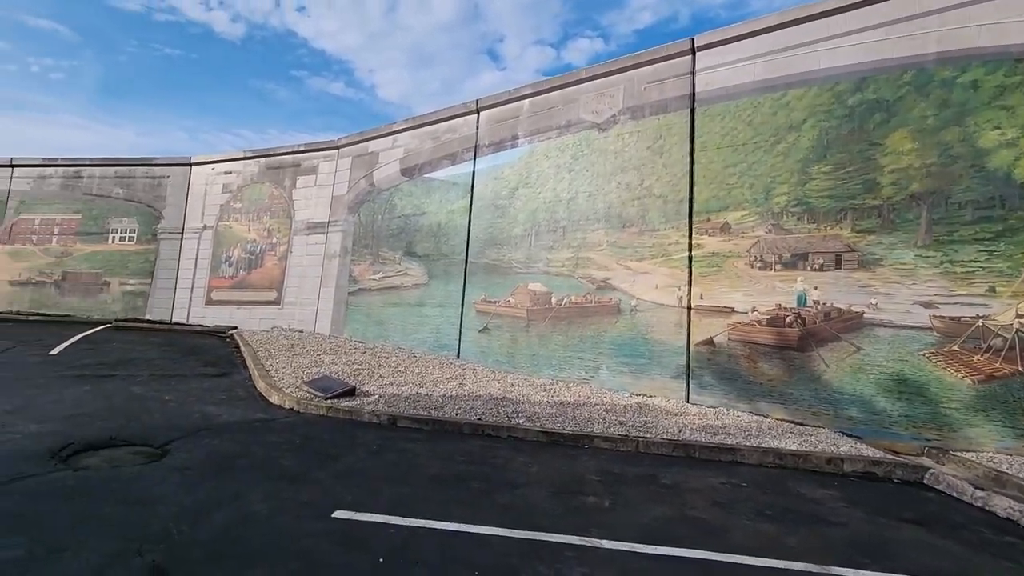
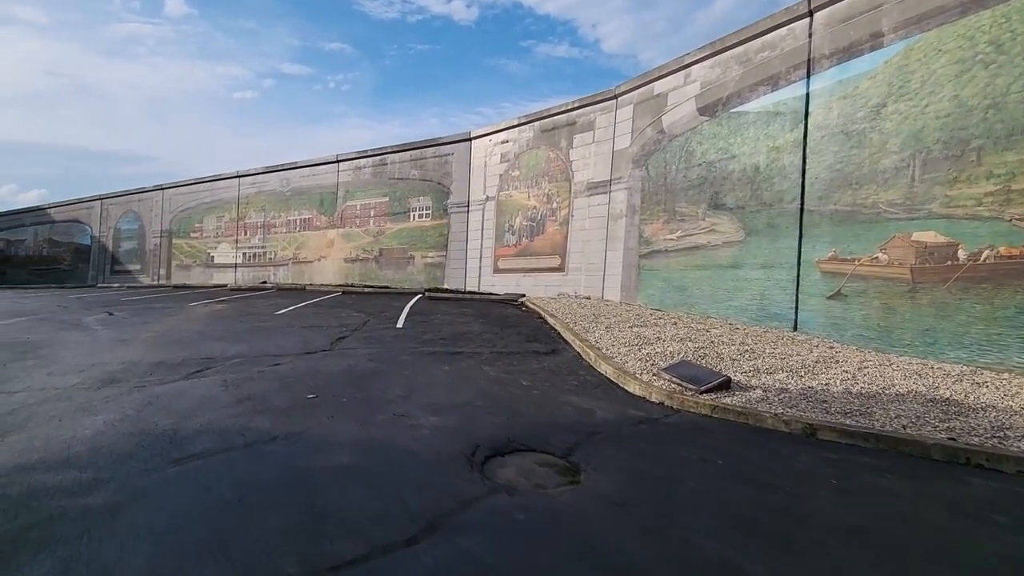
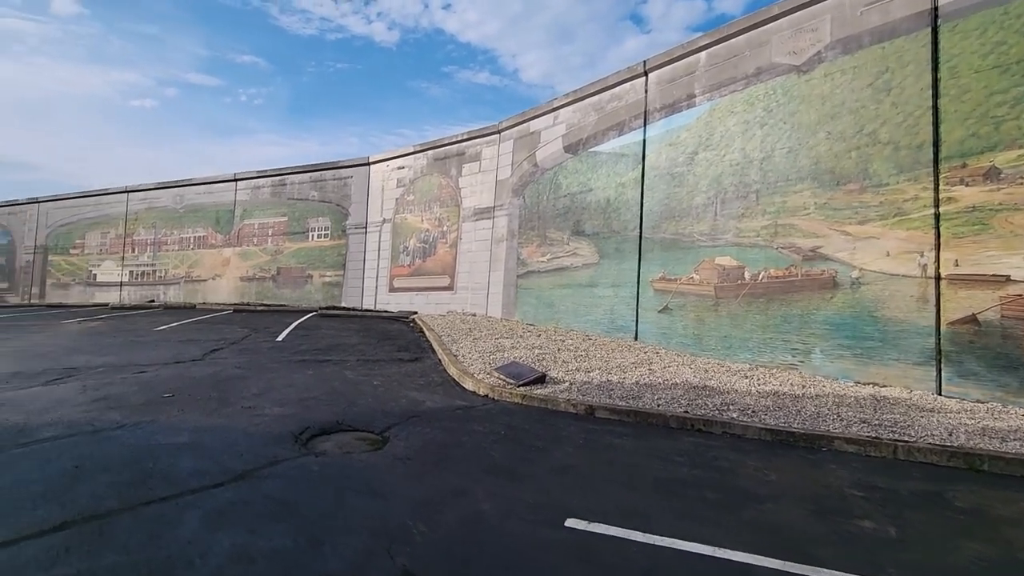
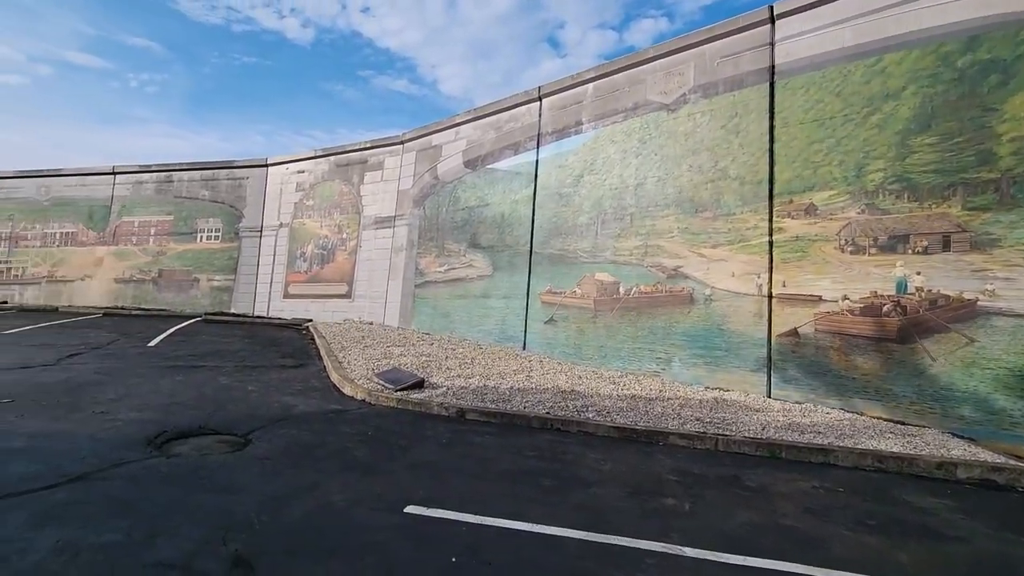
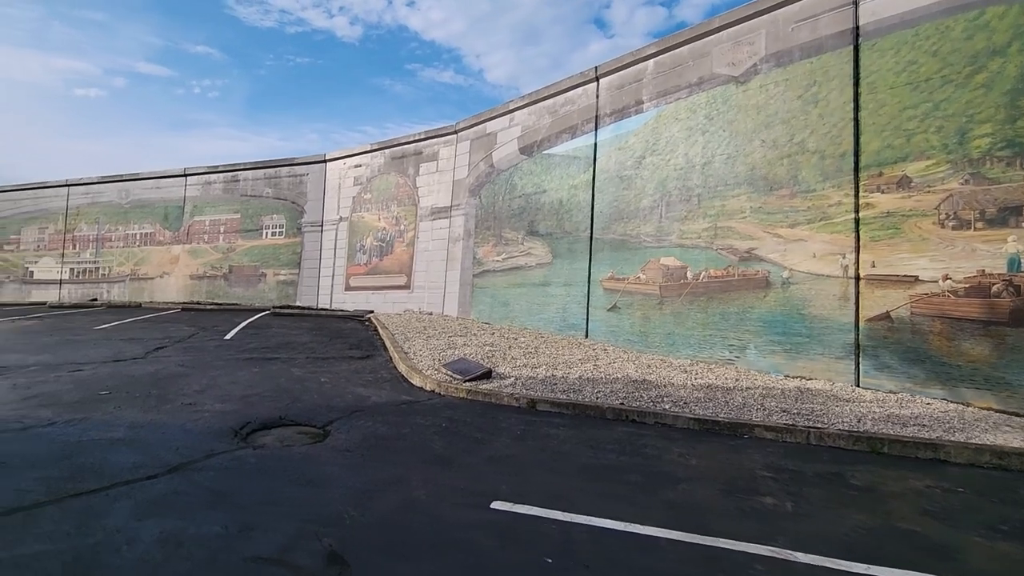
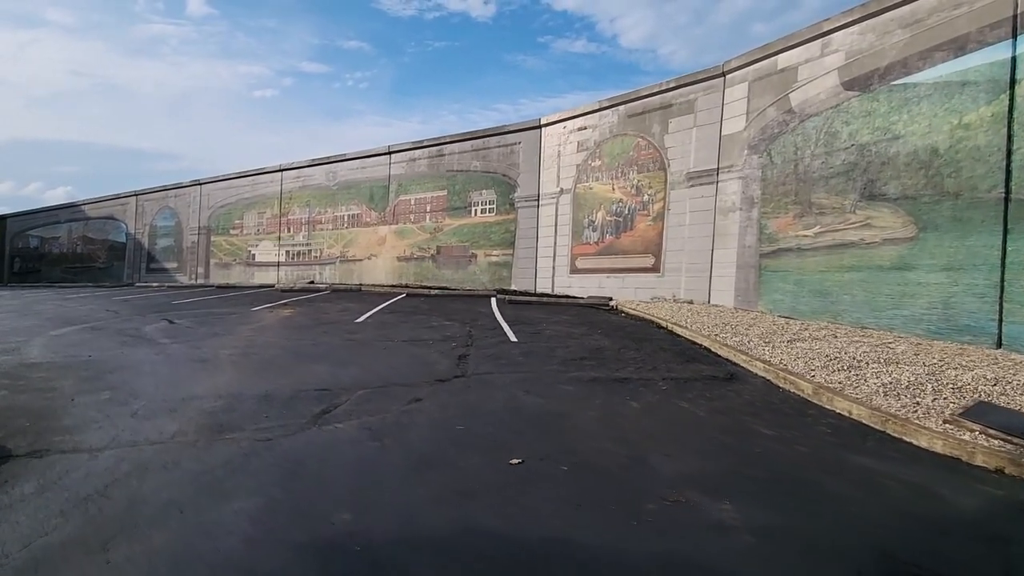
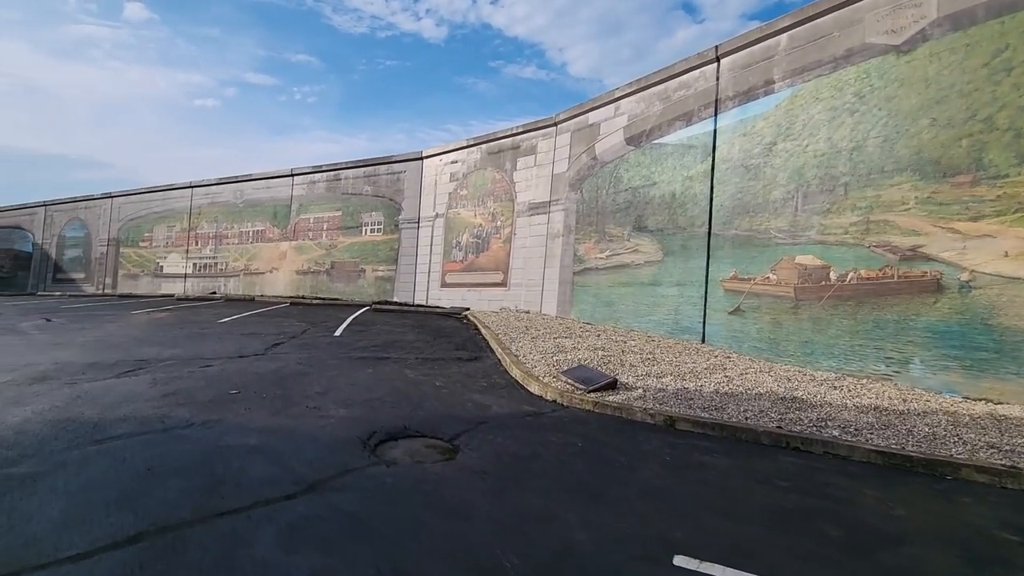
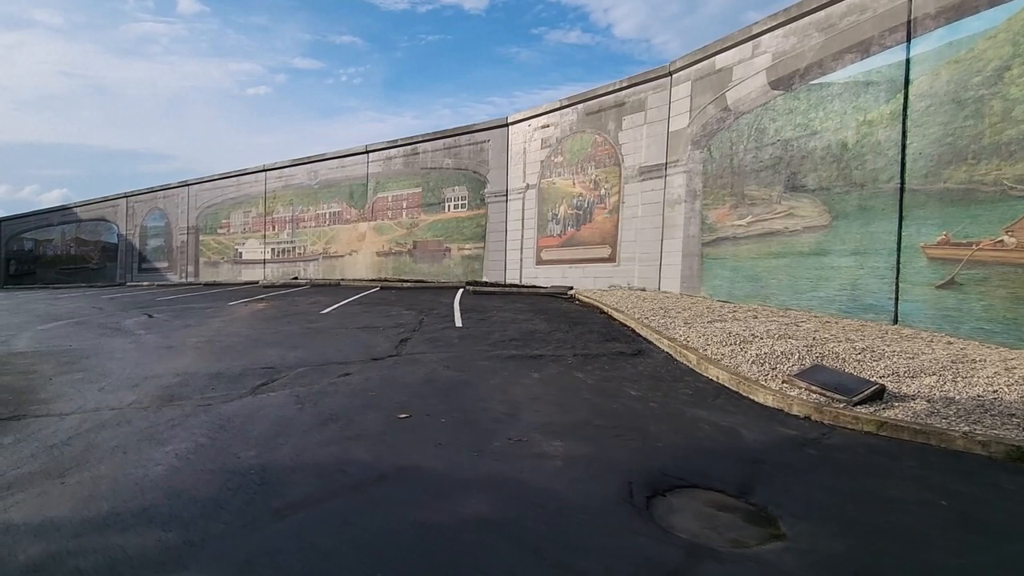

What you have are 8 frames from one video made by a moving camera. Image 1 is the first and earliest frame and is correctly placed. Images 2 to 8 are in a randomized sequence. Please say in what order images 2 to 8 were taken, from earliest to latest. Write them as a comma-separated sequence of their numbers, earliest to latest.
4, 5, 3, 7, 2, 8, 6
